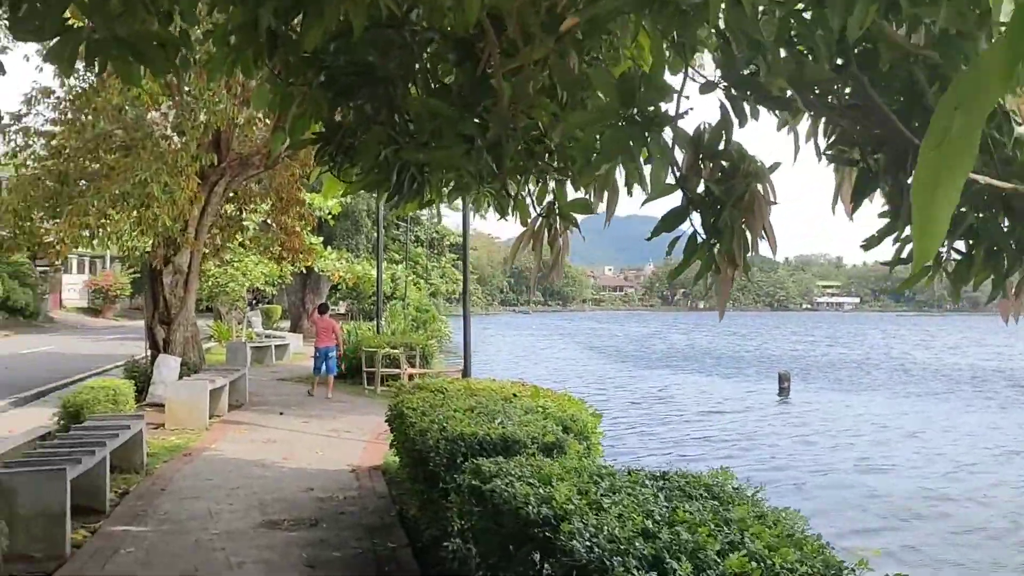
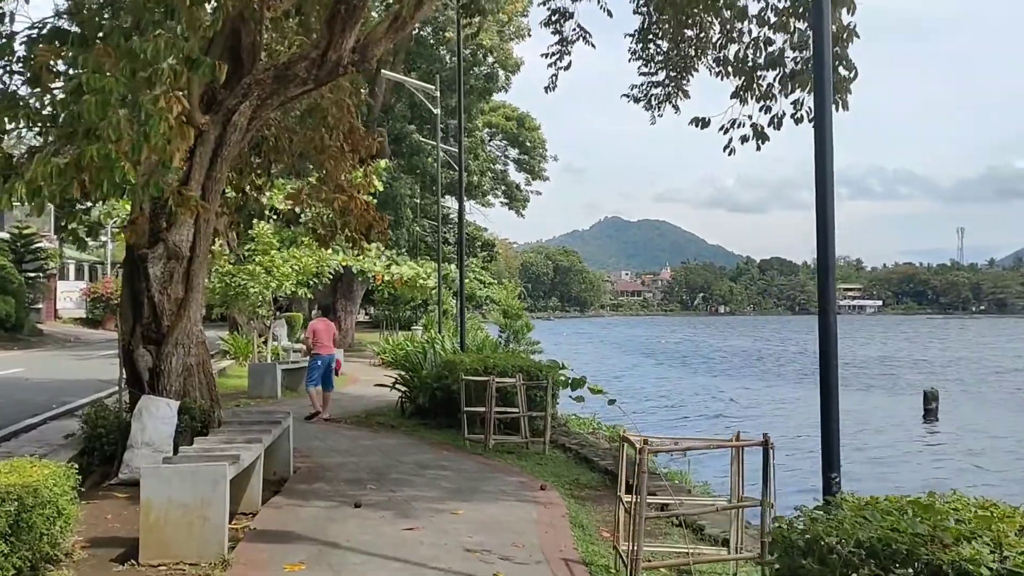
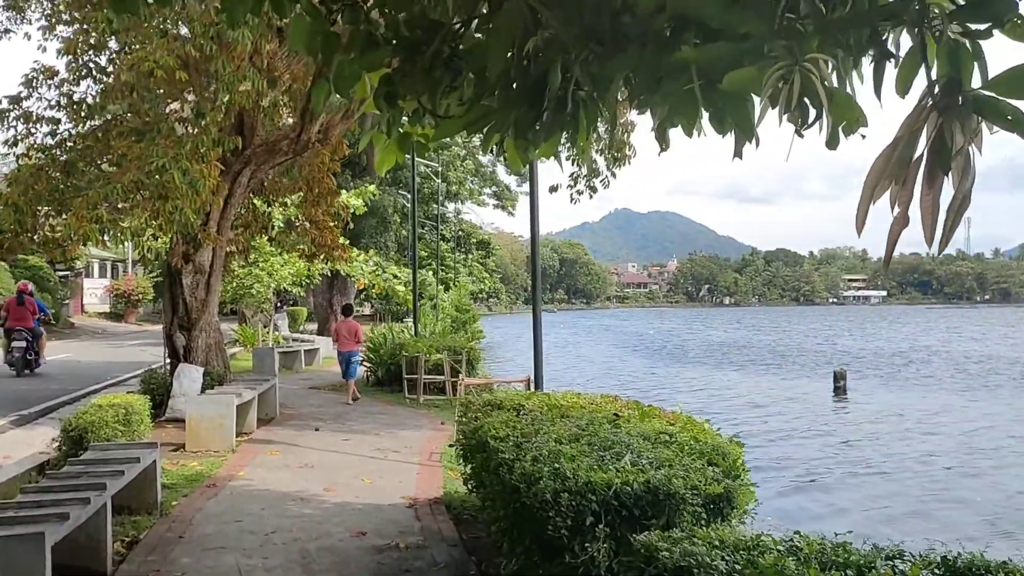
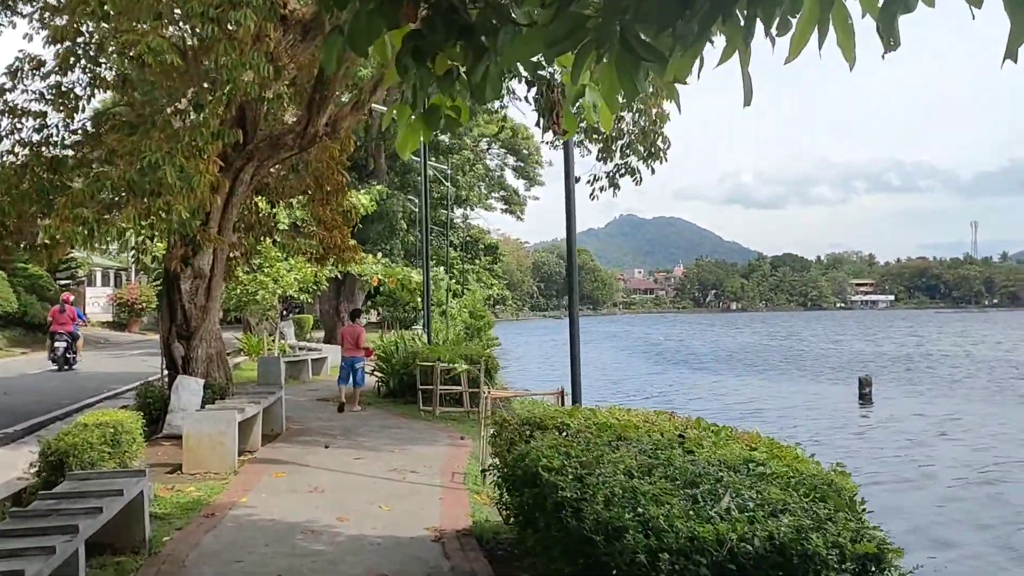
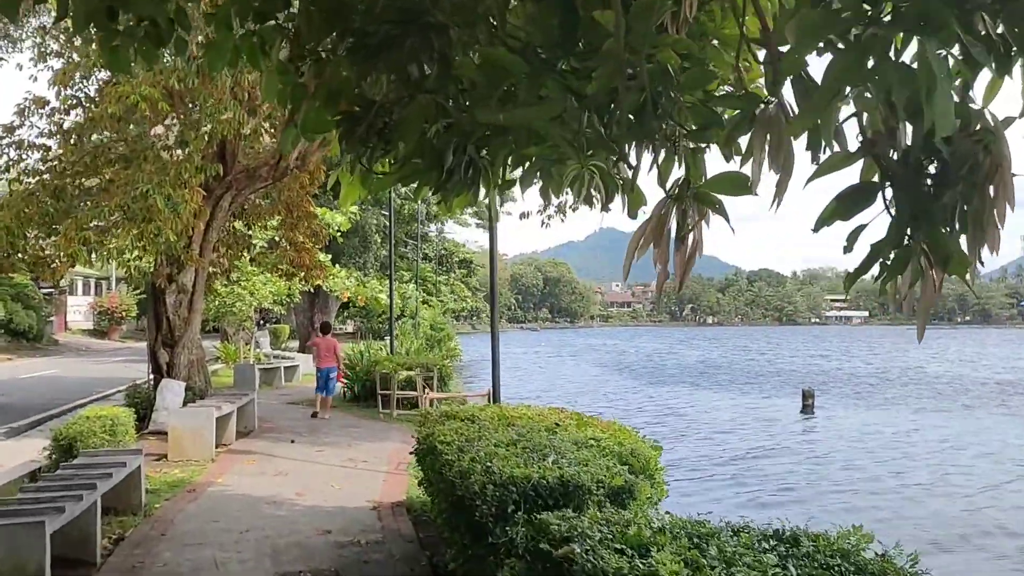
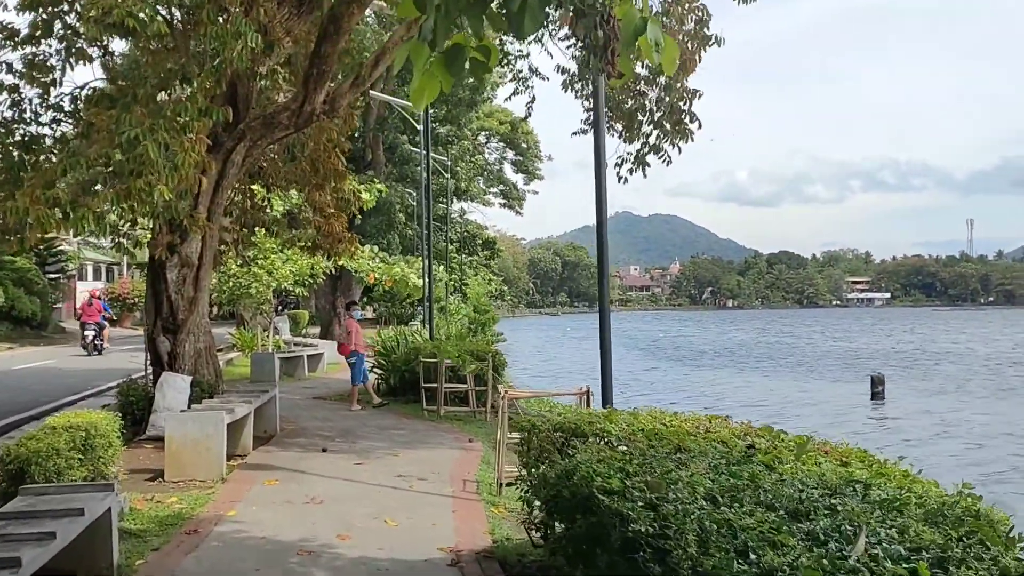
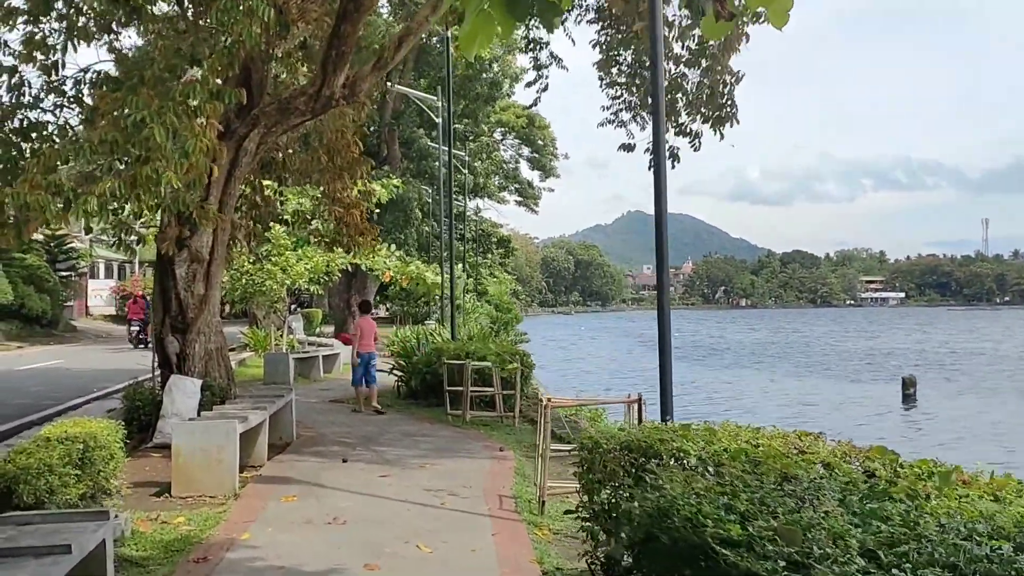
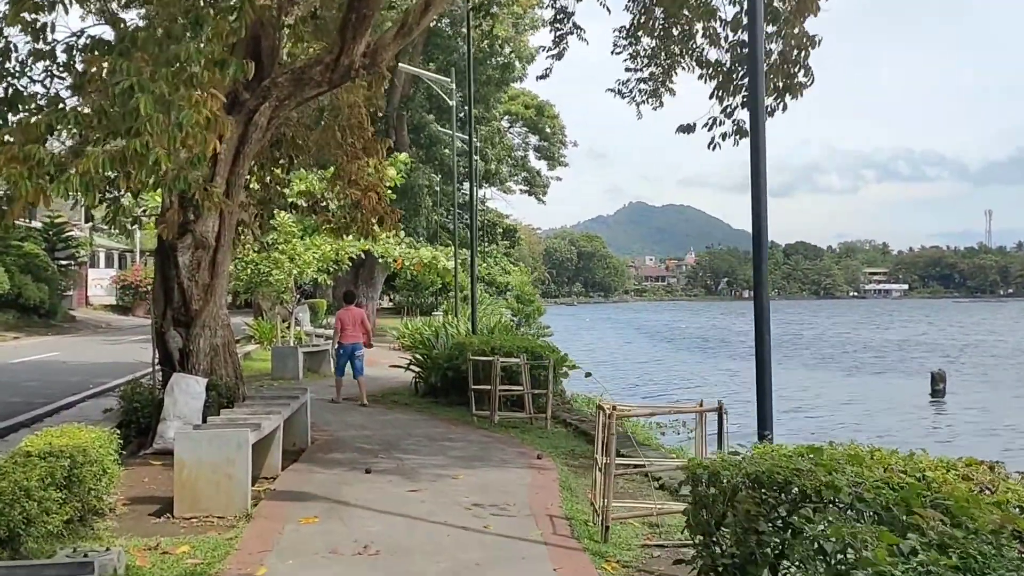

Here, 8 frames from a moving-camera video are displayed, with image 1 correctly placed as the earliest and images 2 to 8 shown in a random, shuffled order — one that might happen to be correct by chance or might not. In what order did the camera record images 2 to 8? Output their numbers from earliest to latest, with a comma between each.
5, 3, 4, 6, 7, 8, 2
